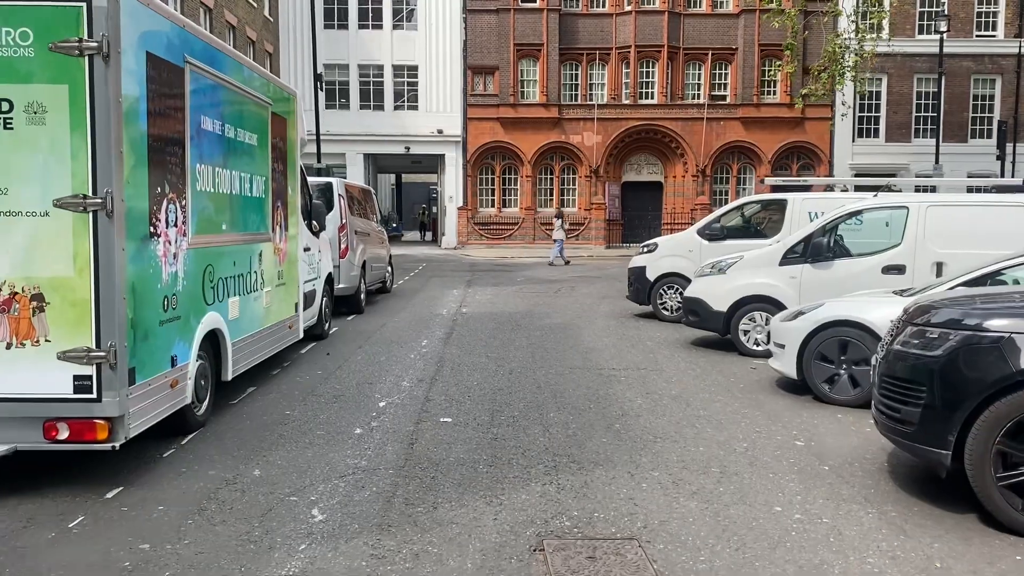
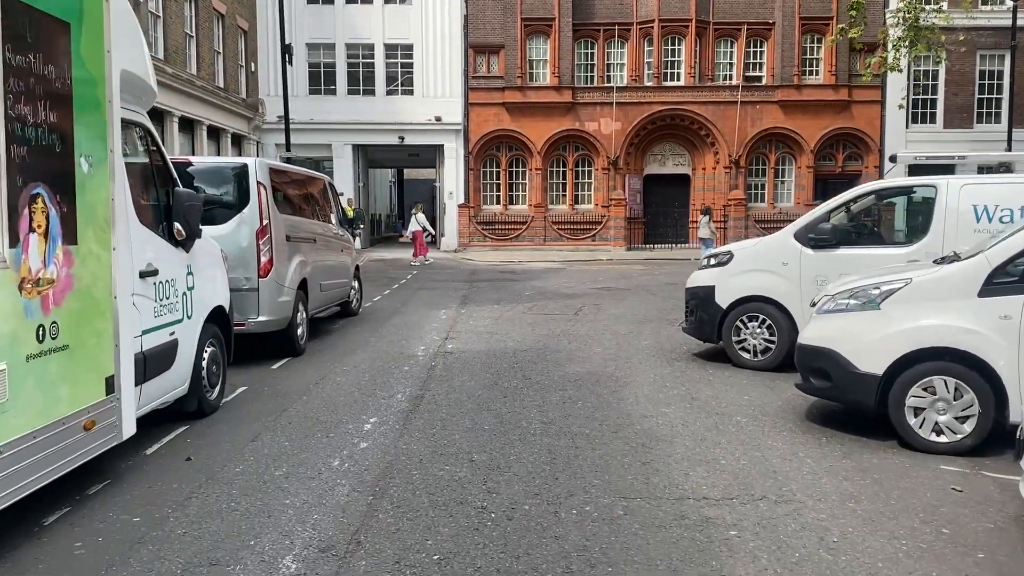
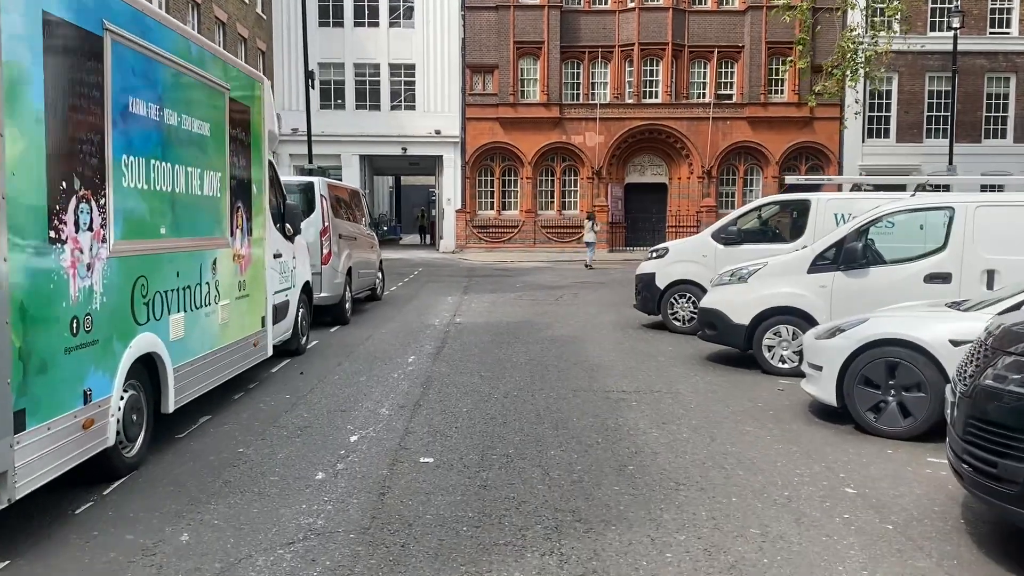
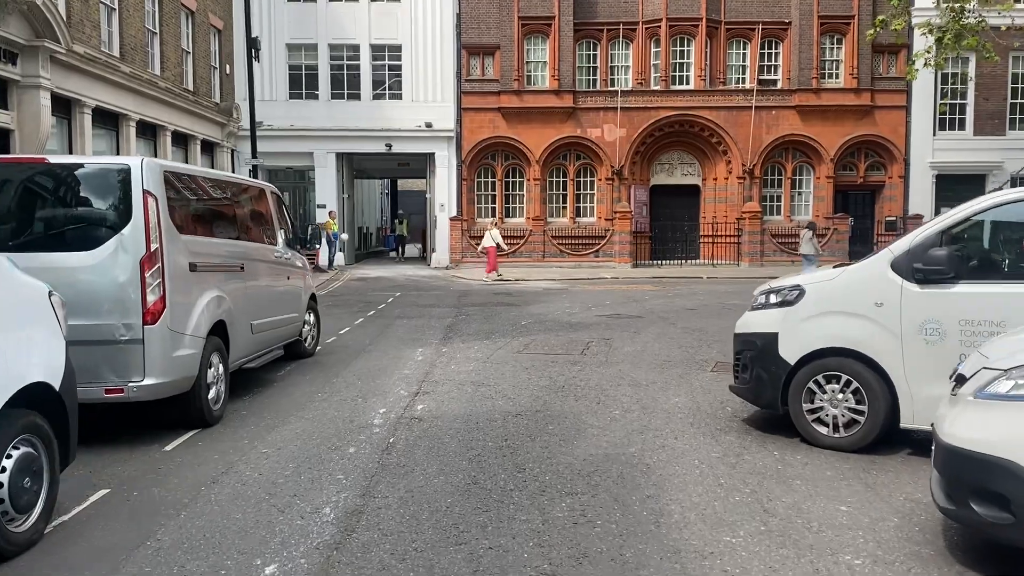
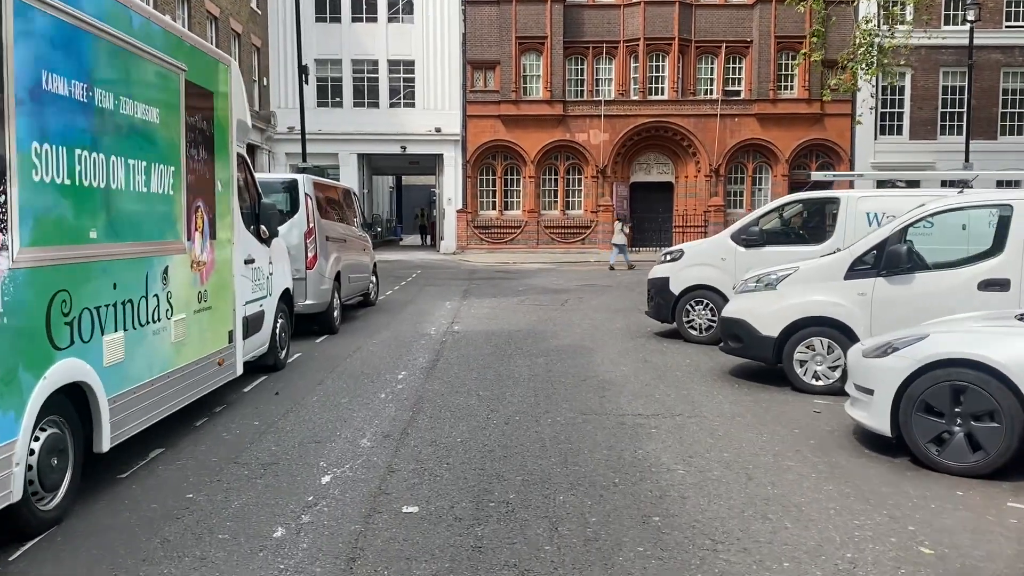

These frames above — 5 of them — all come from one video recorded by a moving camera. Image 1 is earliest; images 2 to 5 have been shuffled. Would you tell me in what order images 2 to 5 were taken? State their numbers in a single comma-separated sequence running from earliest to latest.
3, 5, 2, 4
